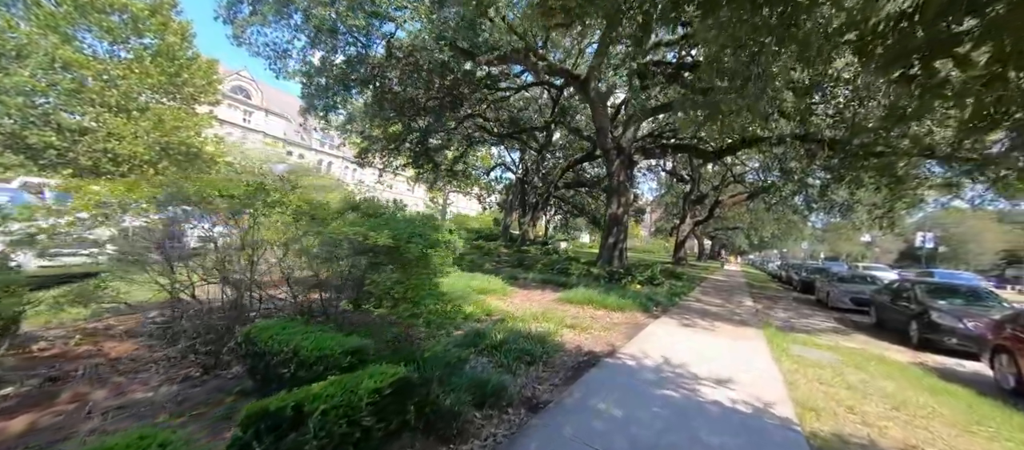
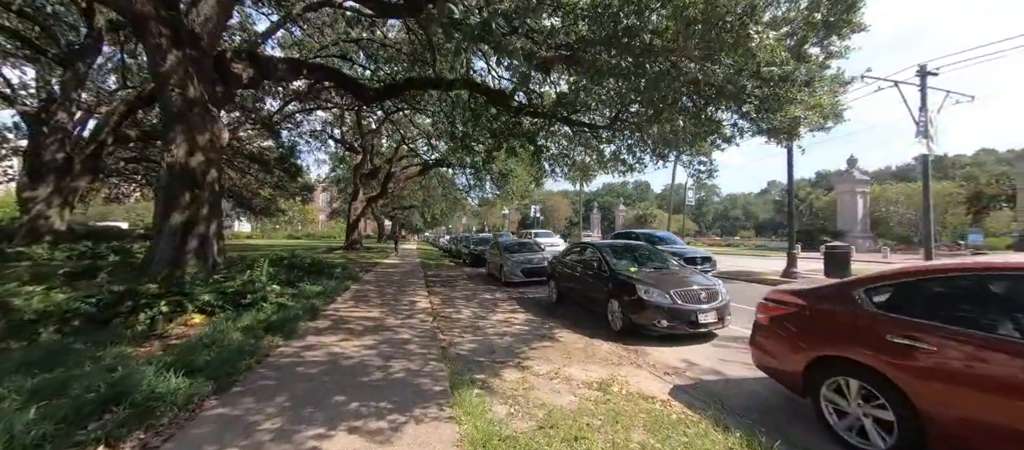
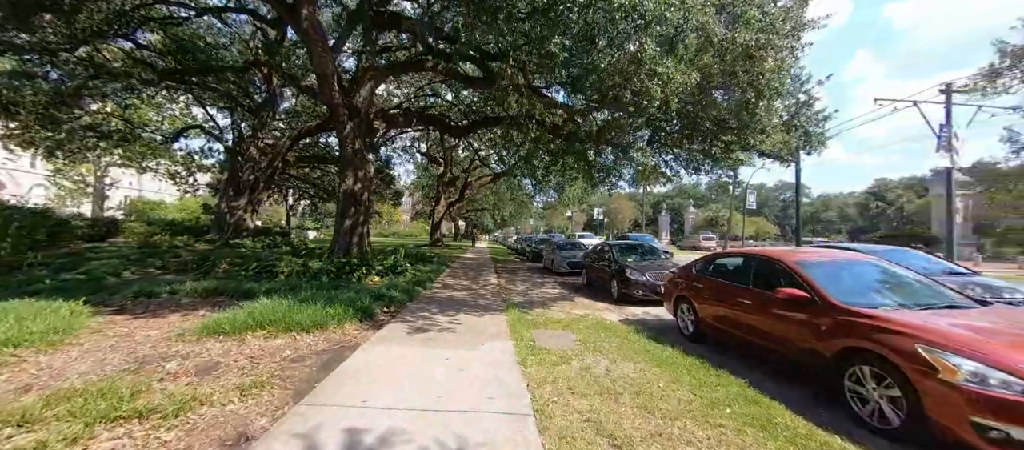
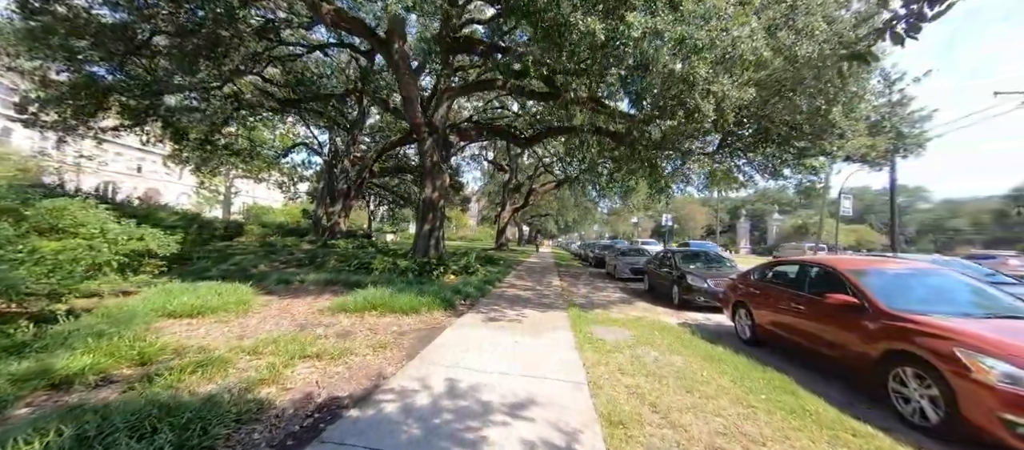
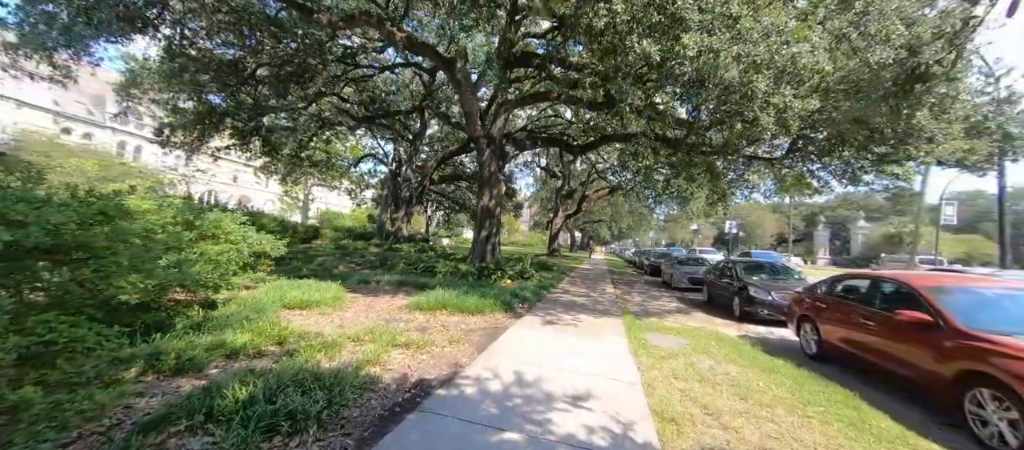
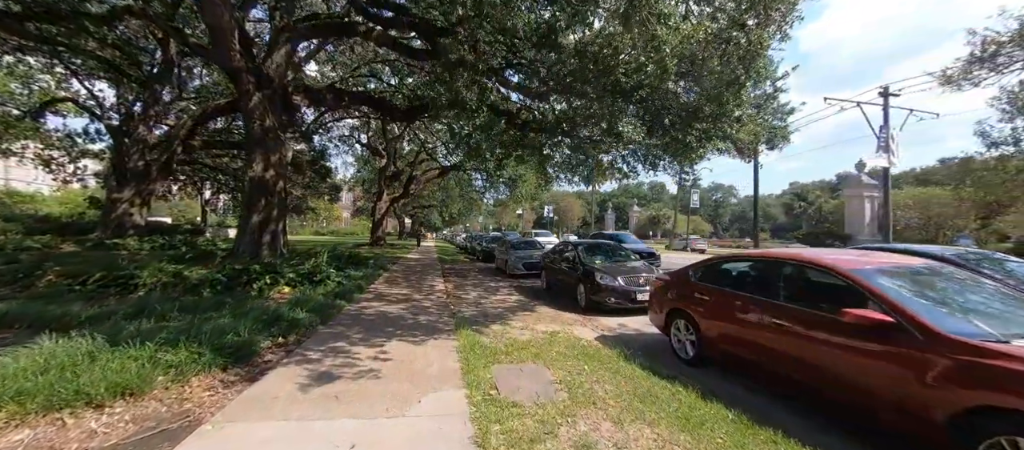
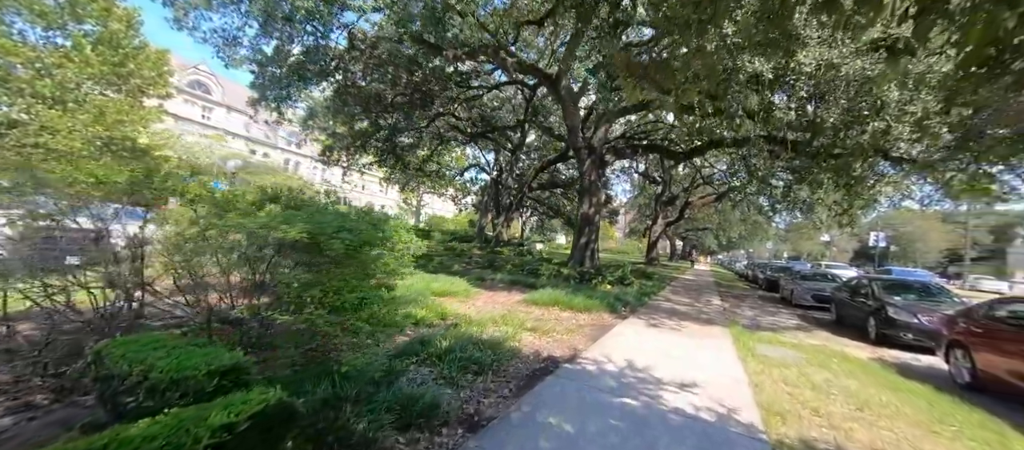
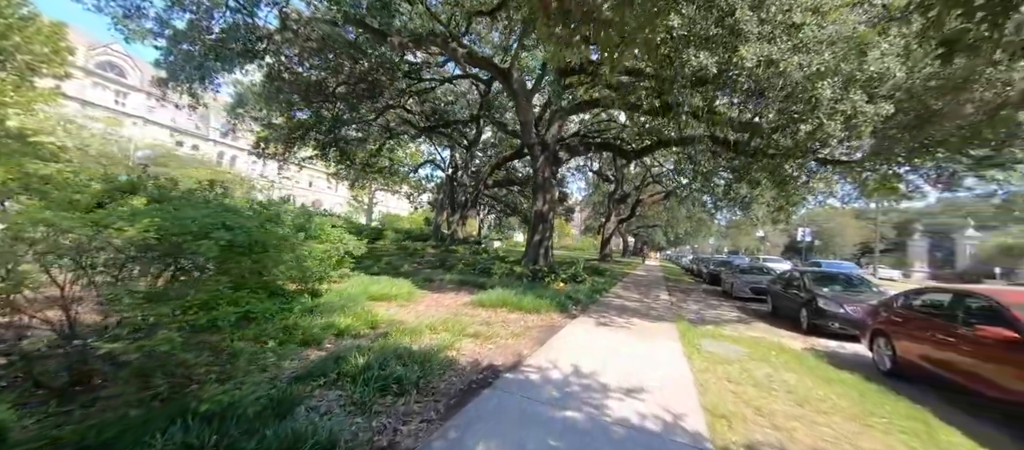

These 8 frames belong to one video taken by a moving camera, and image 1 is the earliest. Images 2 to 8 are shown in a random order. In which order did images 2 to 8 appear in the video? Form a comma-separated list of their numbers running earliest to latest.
7, 8, 5, 4, 3, 6, 2
